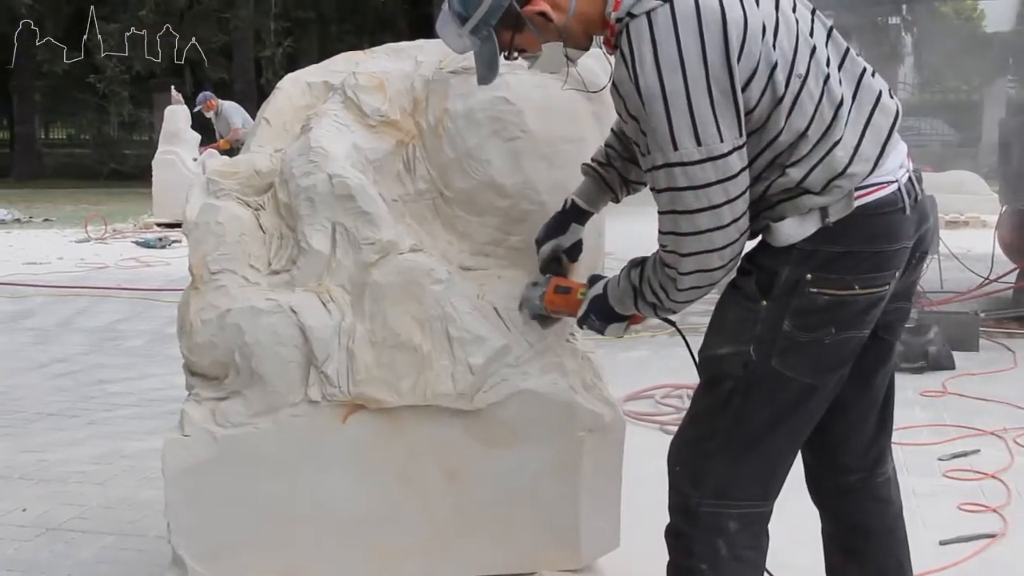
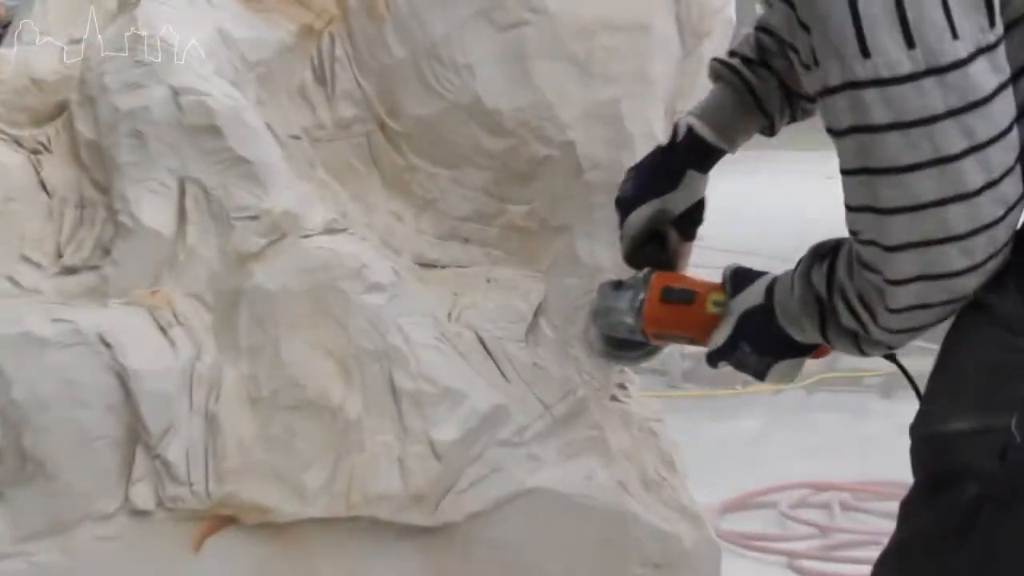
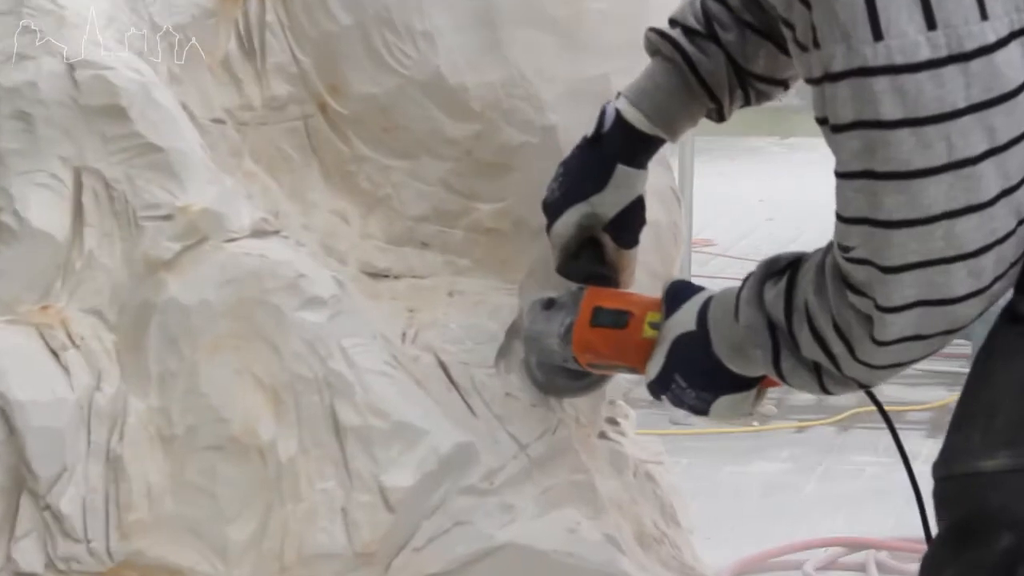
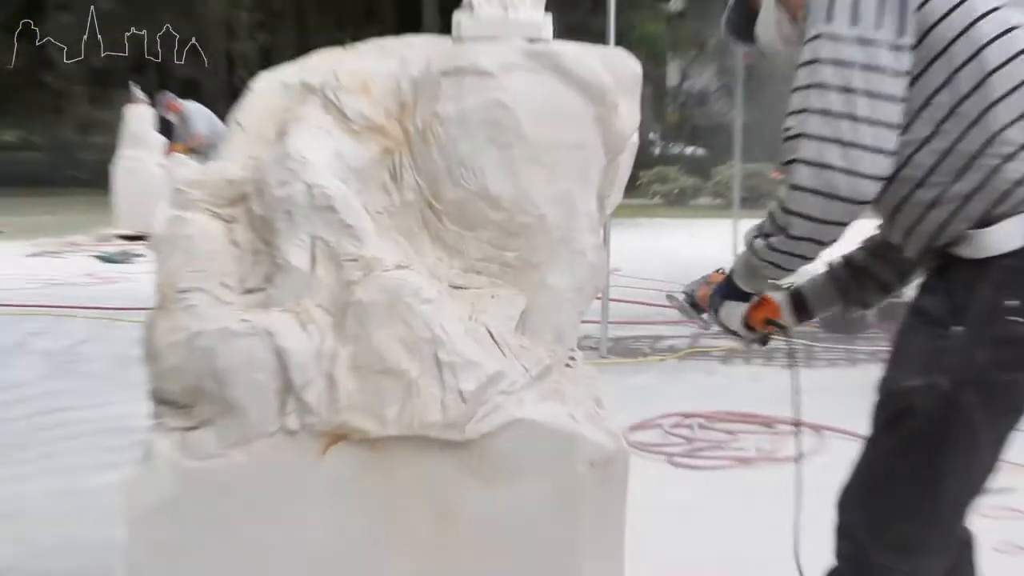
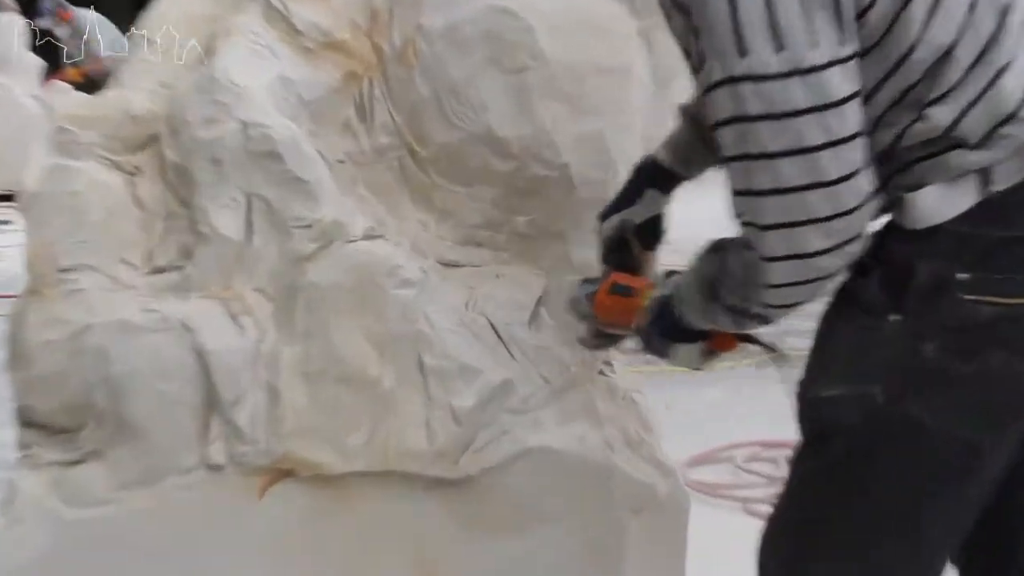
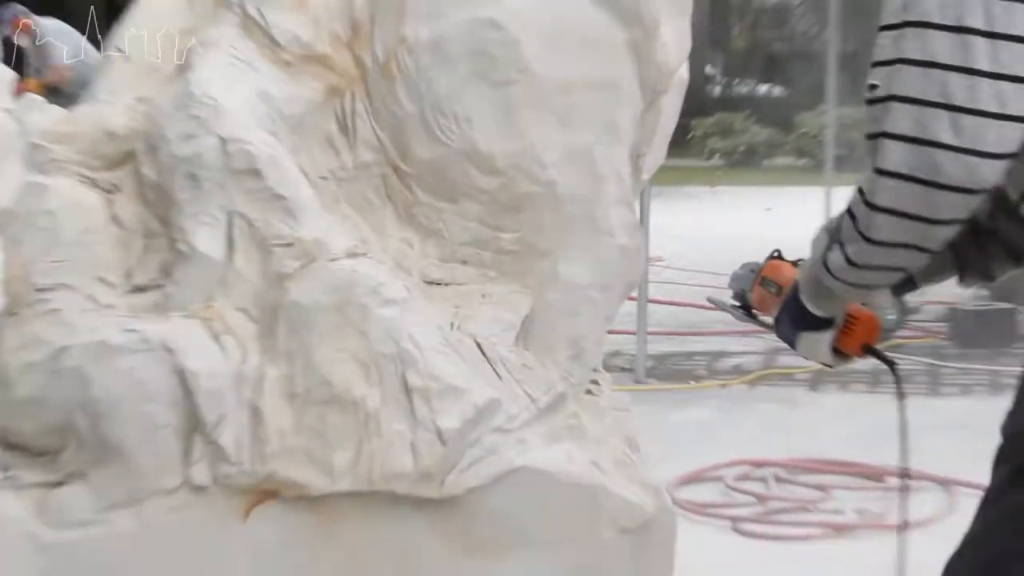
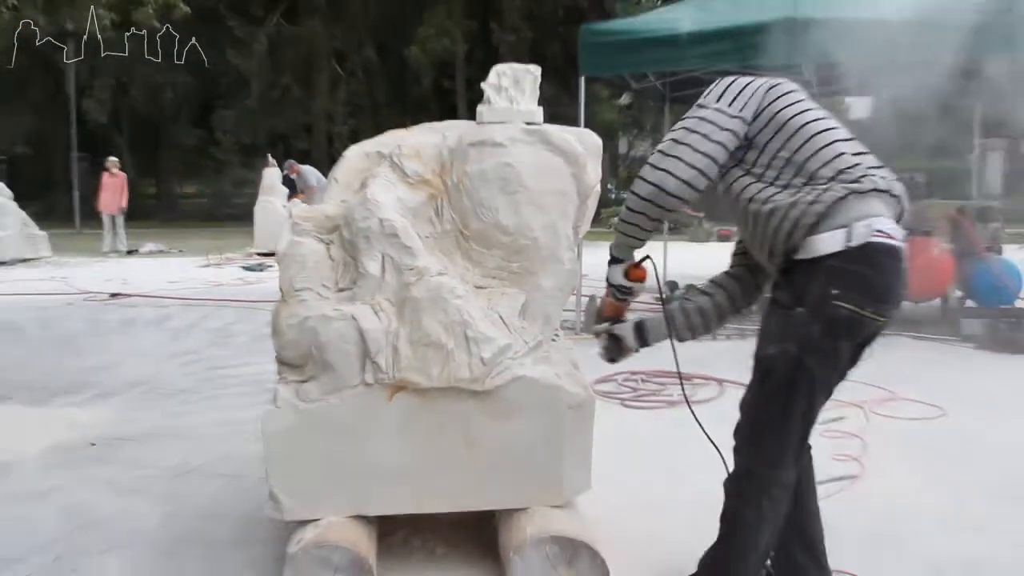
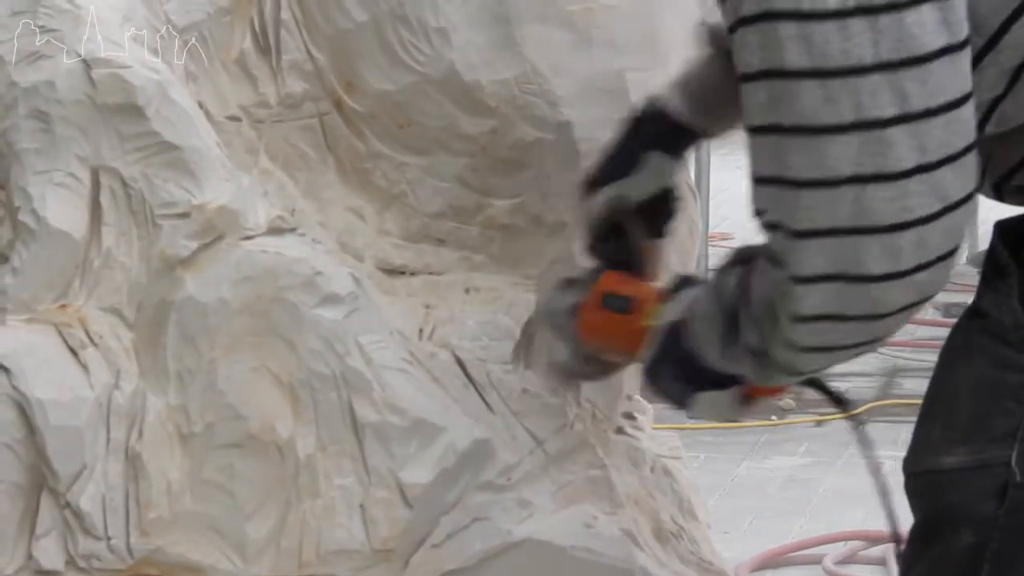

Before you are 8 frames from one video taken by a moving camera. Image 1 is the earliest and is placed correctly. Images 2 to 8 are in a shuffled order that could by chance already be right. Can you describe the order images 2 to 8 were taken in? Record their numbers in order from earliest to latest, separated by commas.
5, 2, 3, 8, 6, 4, 7
